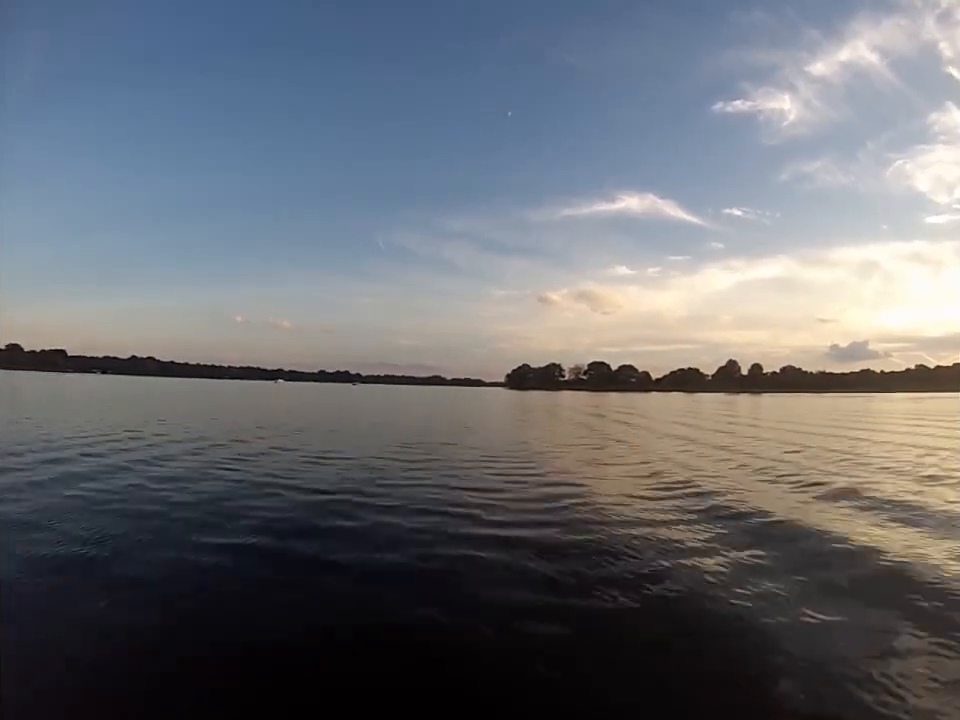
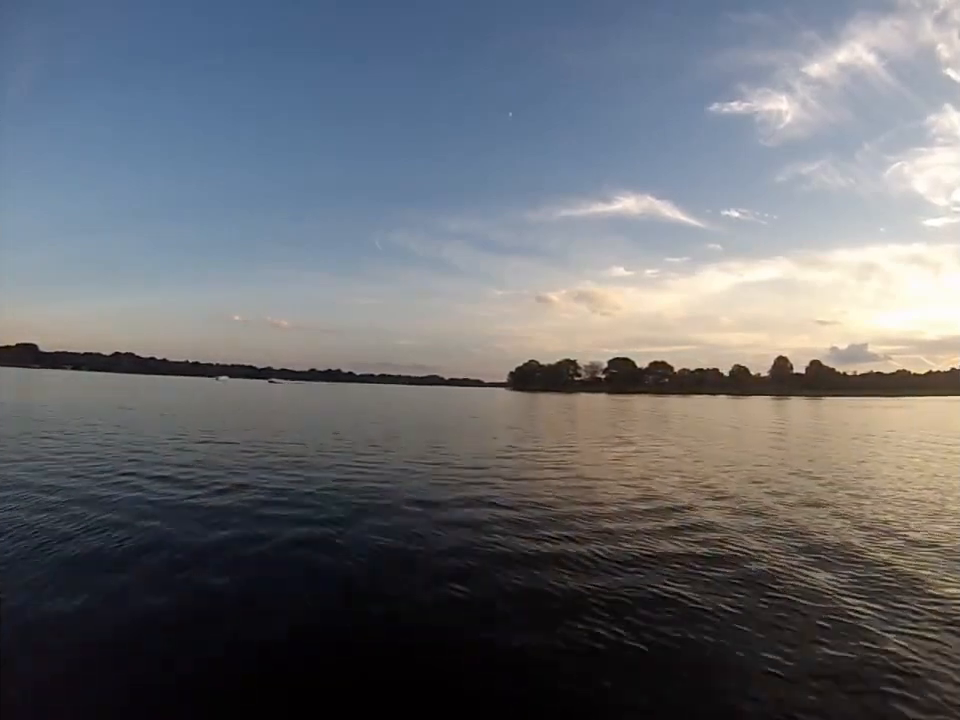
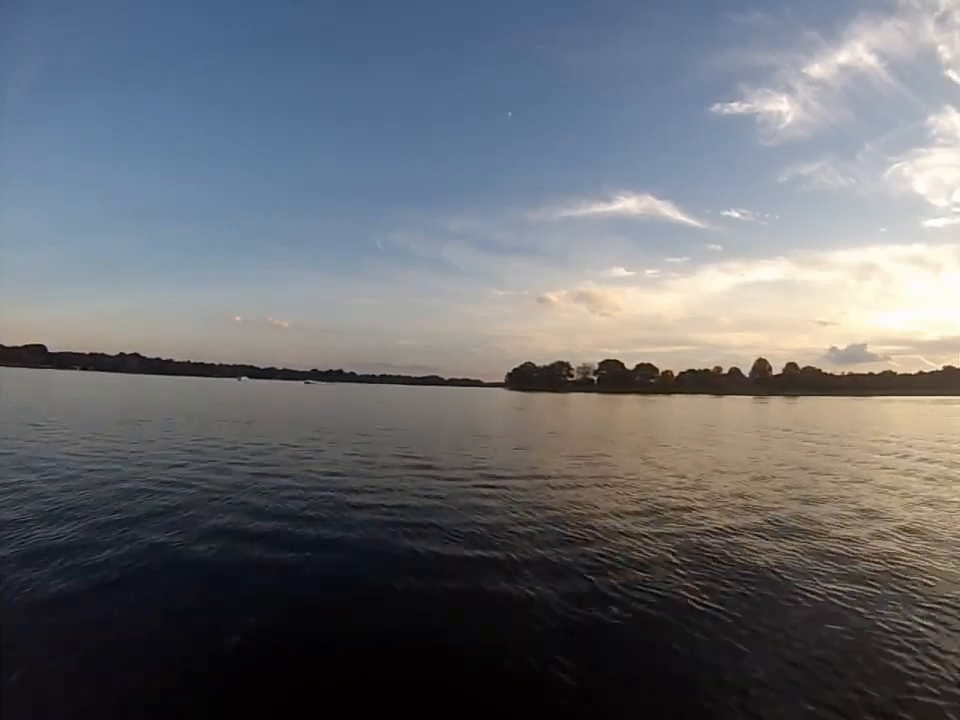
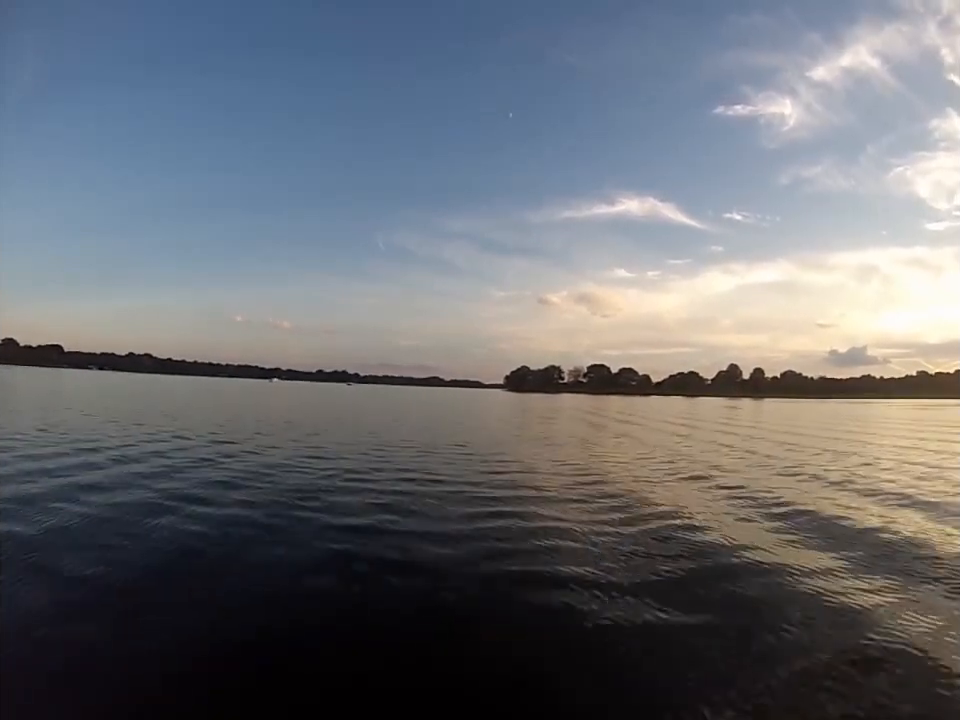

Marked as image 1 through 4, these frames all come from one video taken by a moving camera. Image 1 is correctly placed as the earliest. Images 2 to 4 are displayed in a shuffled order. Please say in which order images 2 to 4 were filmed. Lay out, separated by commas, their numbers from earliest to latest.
4, 3, 2
